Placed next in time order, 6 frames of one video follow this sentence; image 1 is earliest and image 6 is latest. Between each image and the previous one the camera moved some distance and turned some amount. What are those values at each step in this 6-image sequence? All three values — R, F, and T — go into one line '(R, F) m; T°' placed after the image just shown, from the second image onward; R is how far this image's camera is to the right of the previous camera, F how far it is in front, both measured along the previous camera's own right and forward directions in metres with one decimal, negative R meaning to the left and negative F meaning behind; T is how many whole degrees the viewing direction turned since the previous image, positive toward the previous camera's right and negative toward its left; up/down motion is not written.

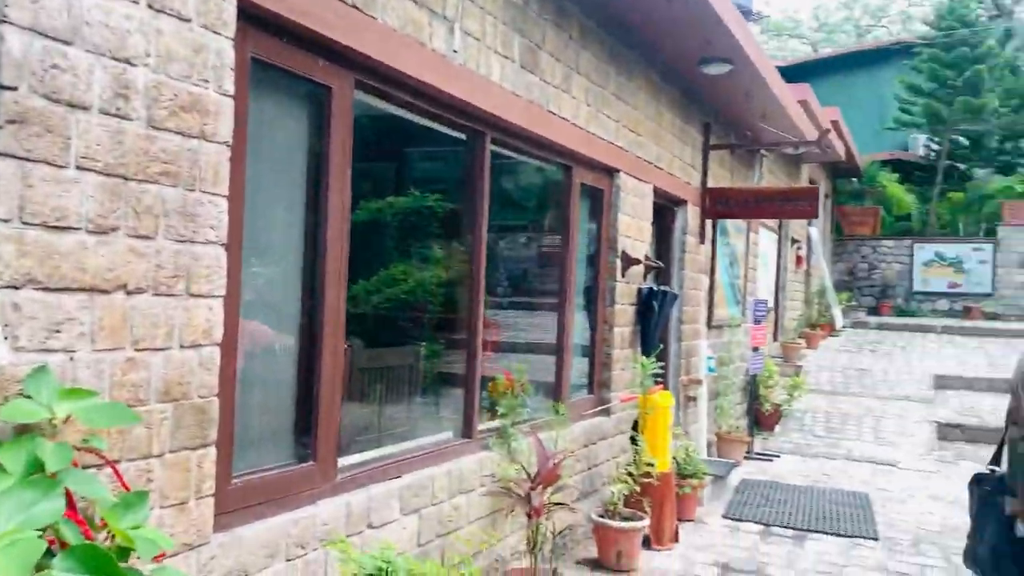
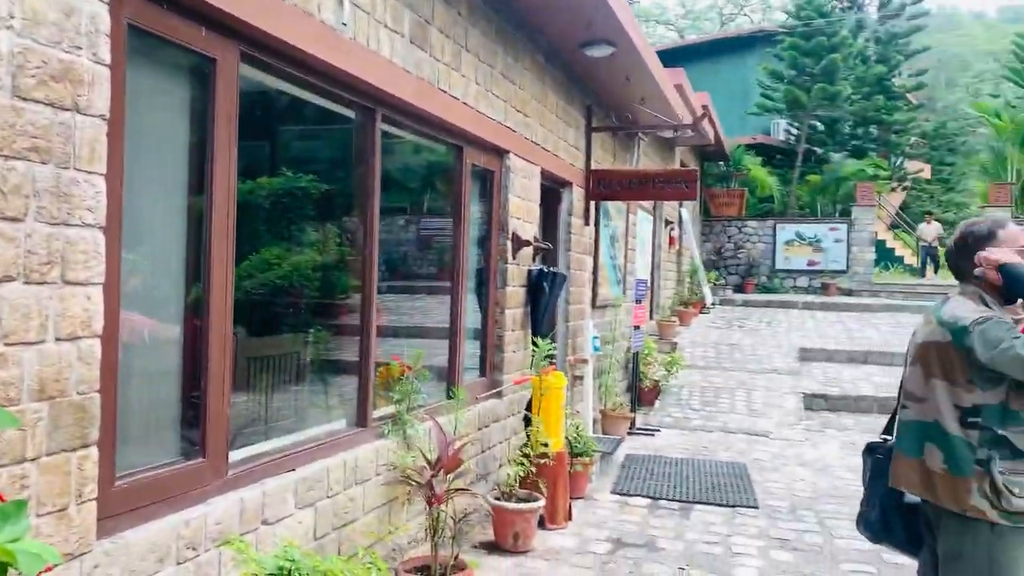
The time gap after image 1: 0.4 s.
(-0.1, +0.1) m; +8°
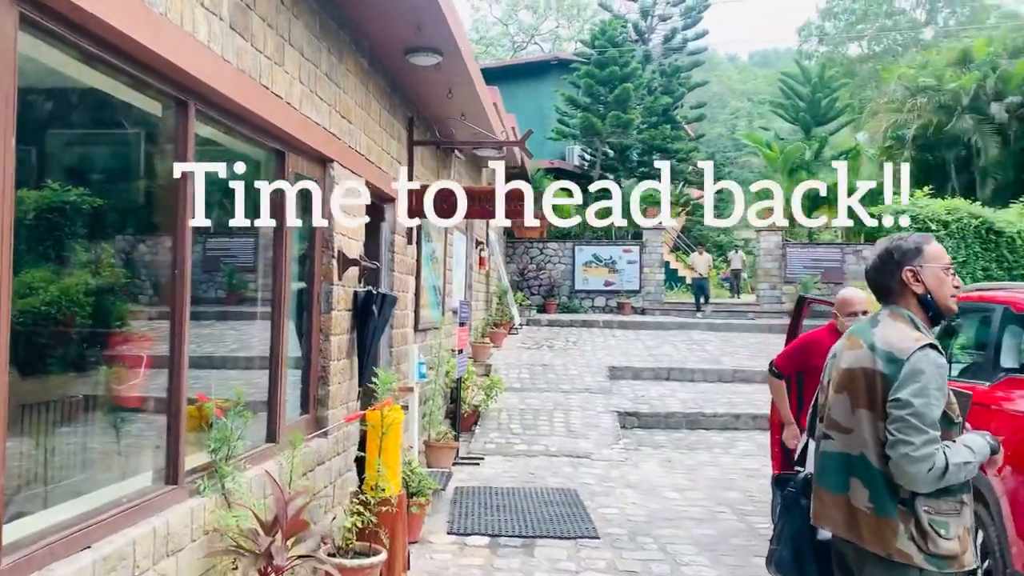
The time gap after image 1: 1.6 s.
(-0.2, +0.4) m; +14°
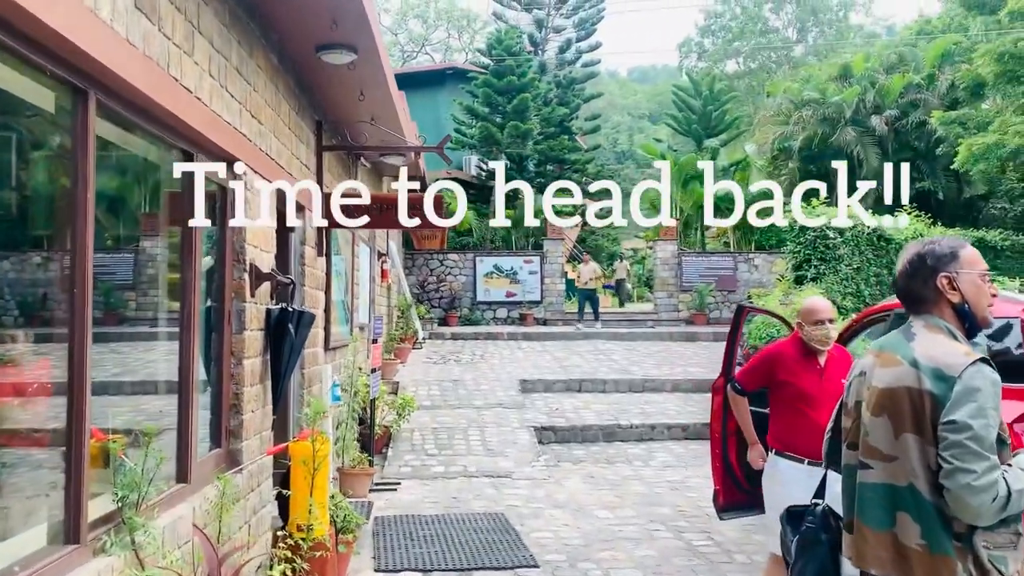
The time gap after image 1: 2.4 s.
(-0.2, +0.3) m; +7°
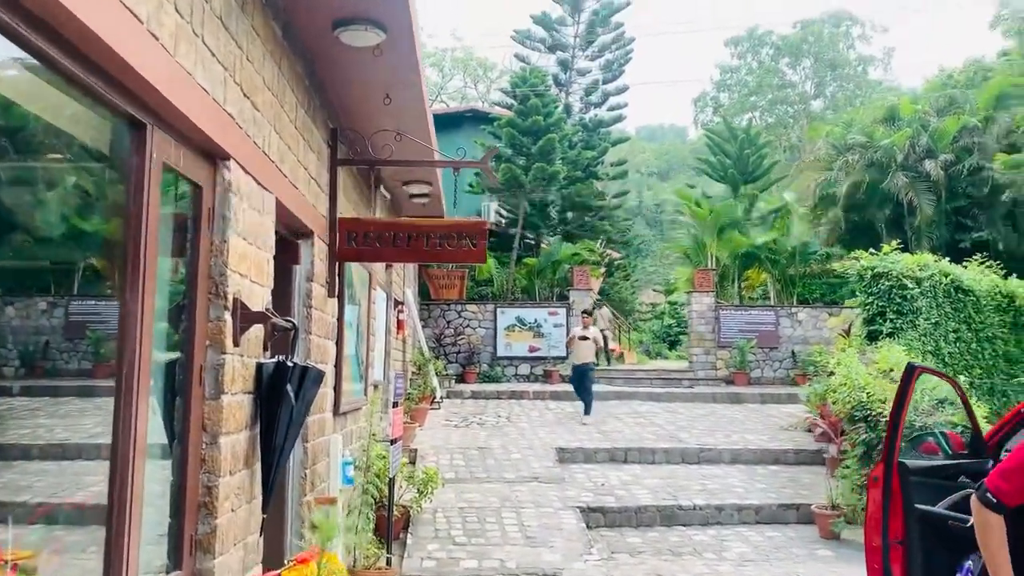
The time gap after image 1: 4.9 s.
(-0.3, +1.3) m; 0°
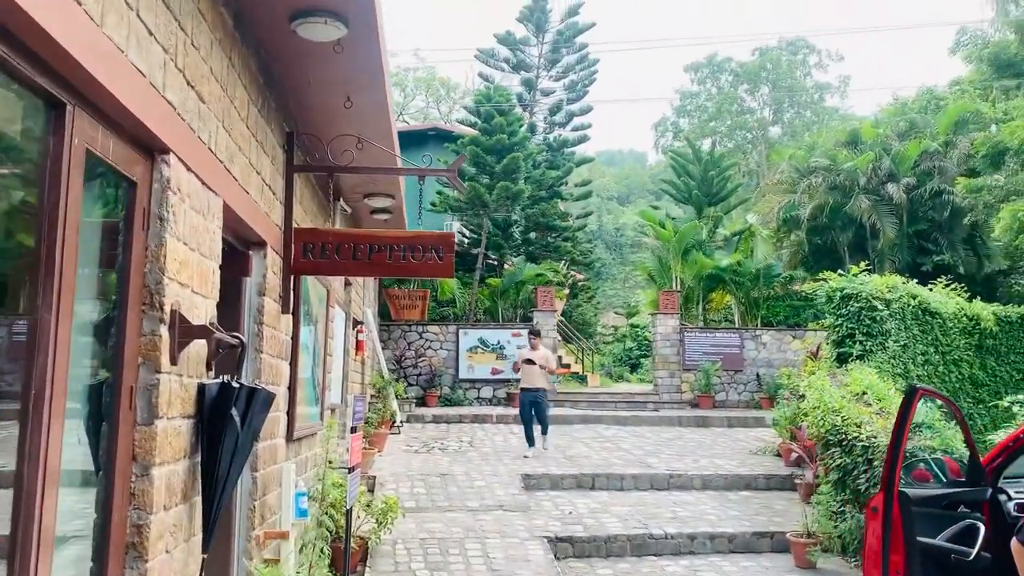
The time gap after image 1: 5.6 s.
(0.0, +0.3) m; +3°
